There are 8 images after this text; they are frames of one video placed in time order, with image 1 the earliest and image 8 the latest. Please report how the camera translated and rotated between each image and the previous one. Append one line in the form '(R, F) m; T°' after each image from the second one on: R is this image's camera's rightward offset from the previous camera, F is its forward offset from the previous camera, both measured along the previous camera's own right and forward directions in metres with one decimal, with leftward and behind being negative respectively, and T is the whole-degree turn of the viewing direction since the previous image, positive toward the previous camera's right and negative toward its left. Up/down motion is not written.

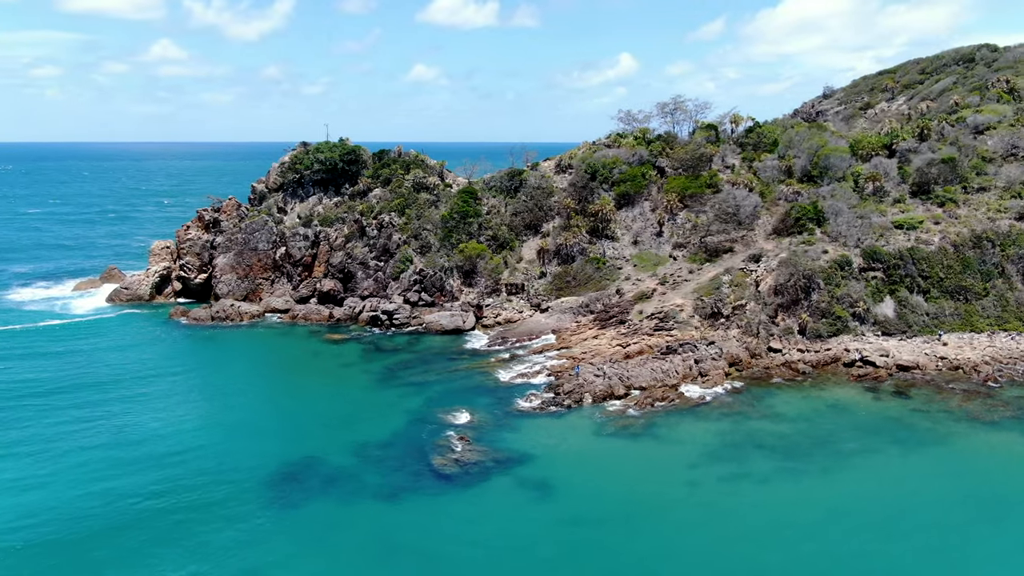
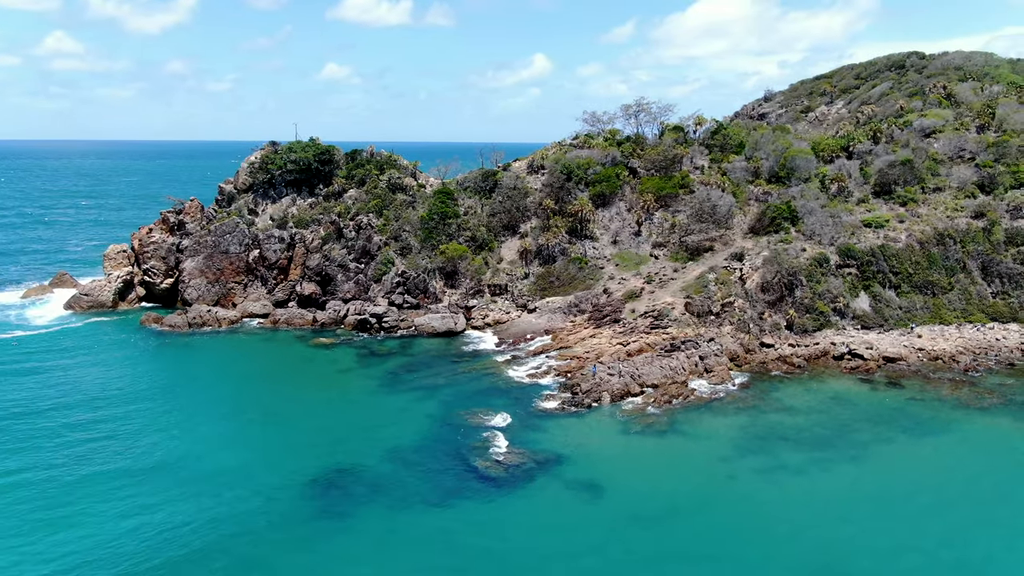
(-4.4, +0.3) m; +6°
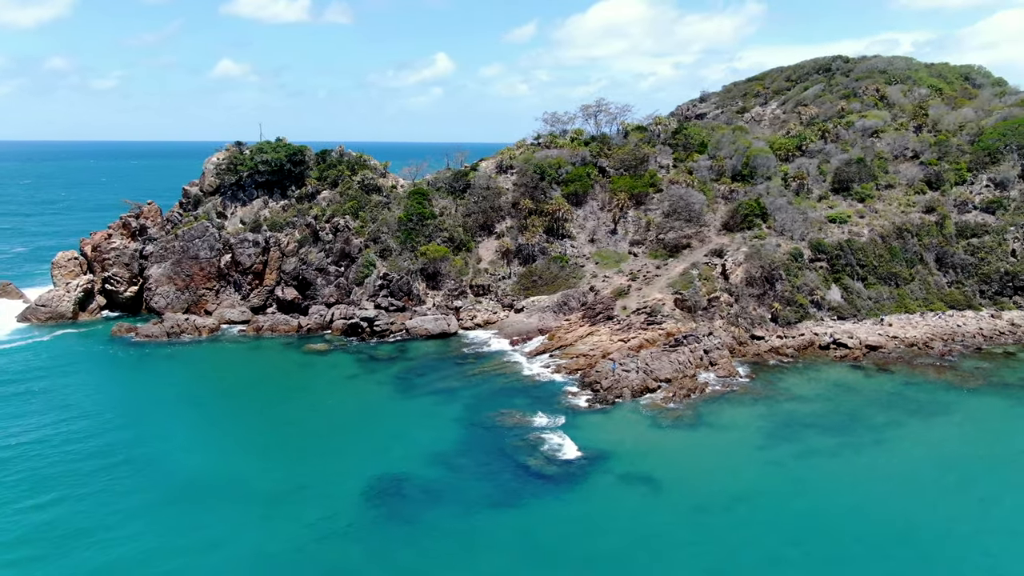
(-5.1, +0.3) m; +7°
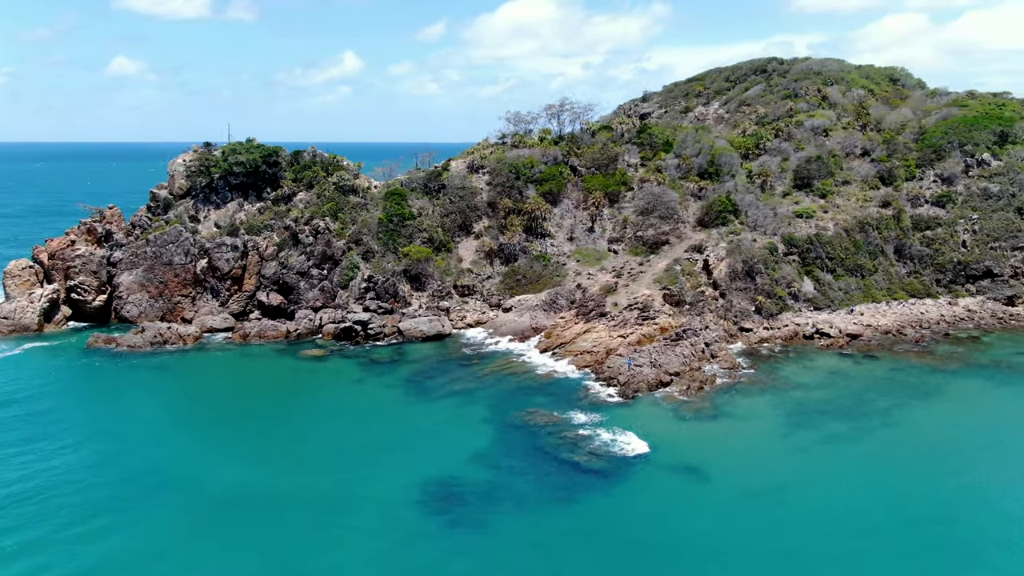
(-4.6, +0.1) m; +6°
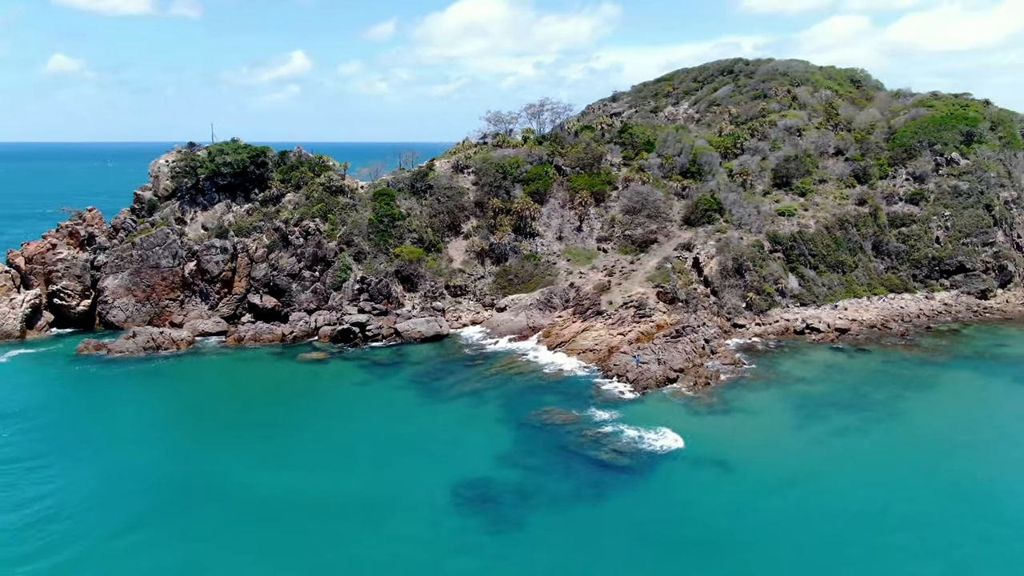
(-2.6, 0.0) m; +3°
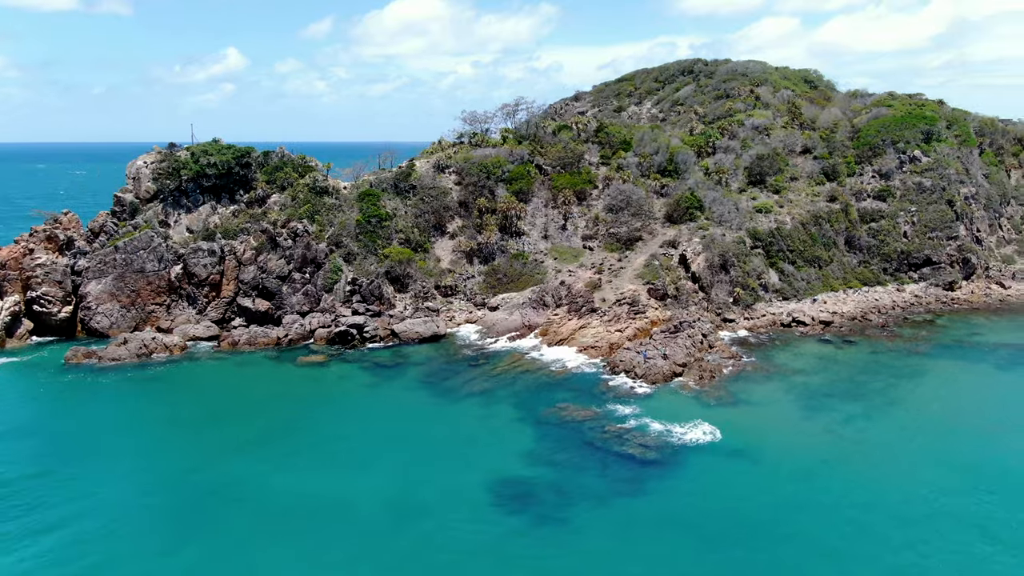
(-3.1, -0.1) m; +4°
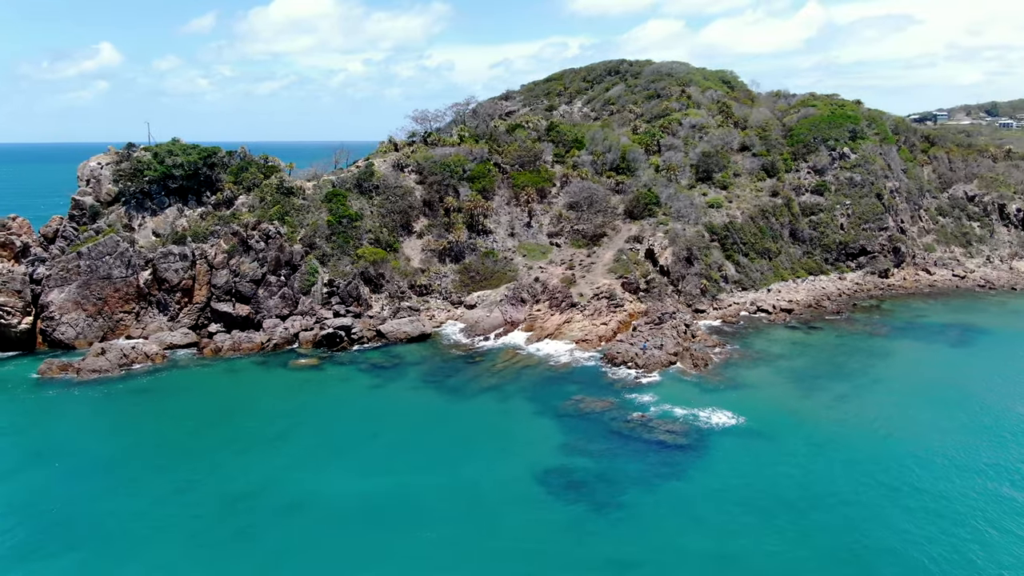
(-5.1, -0.2) m; +7°
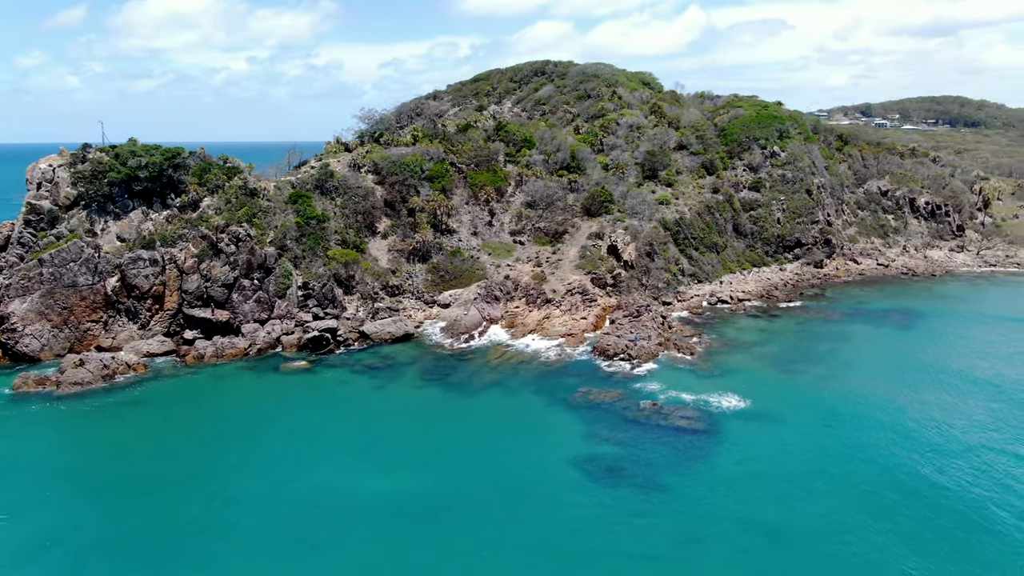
(-5.0, -0.4) m; +7°
